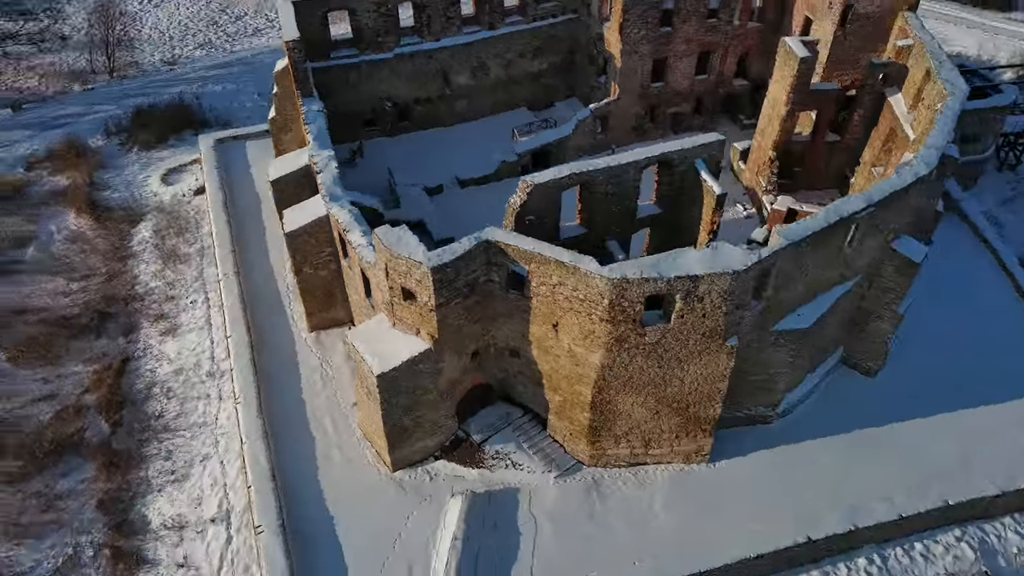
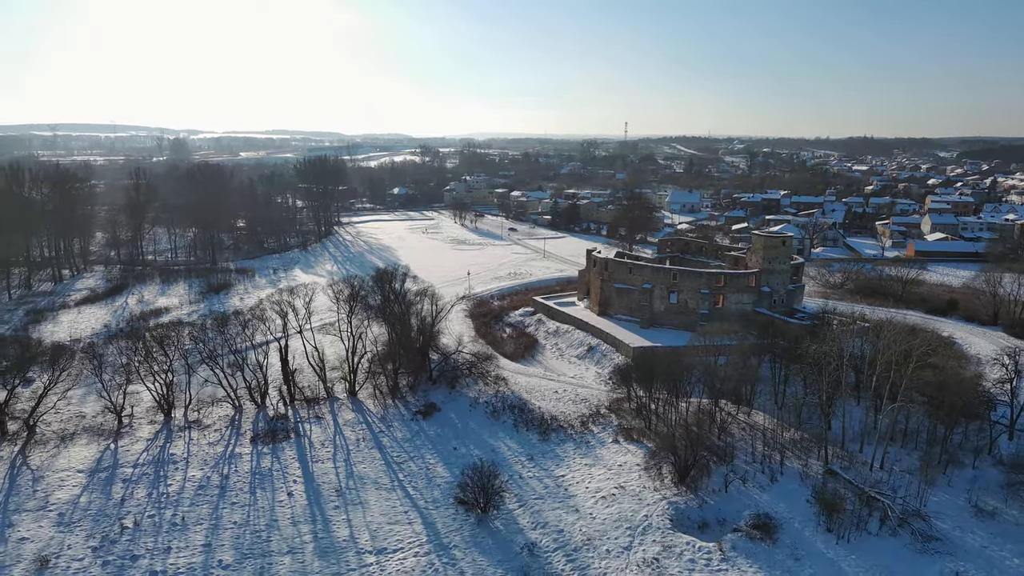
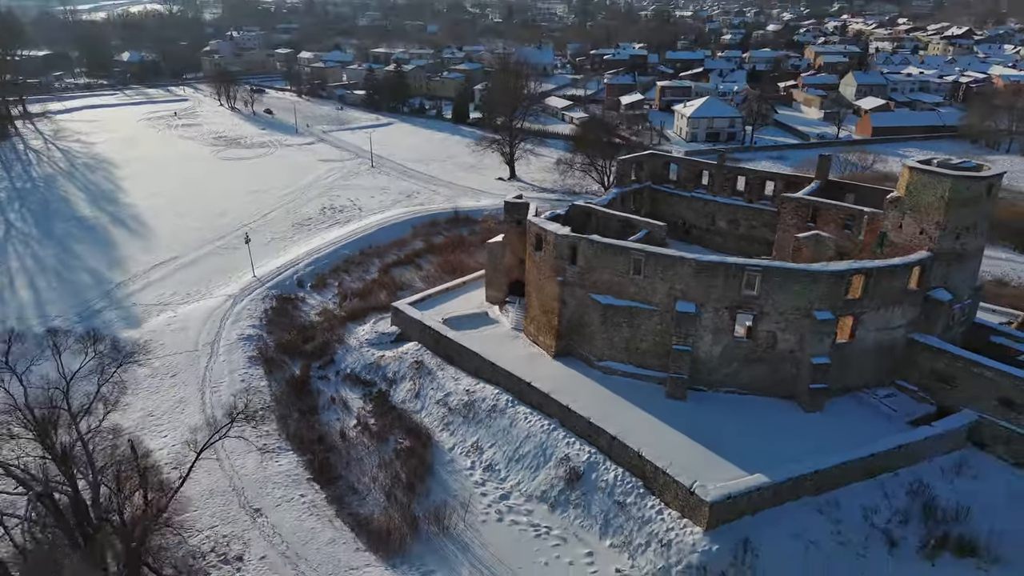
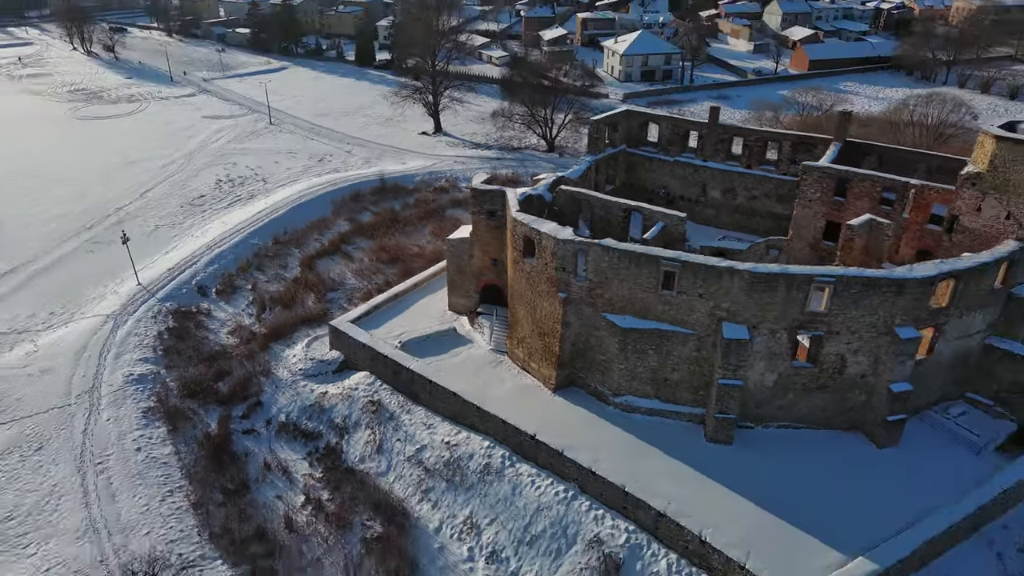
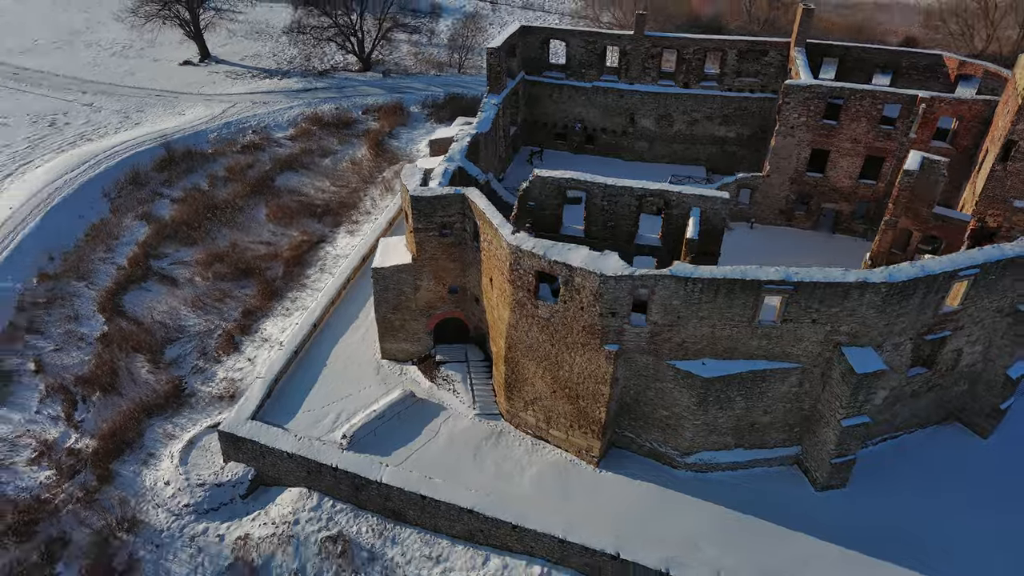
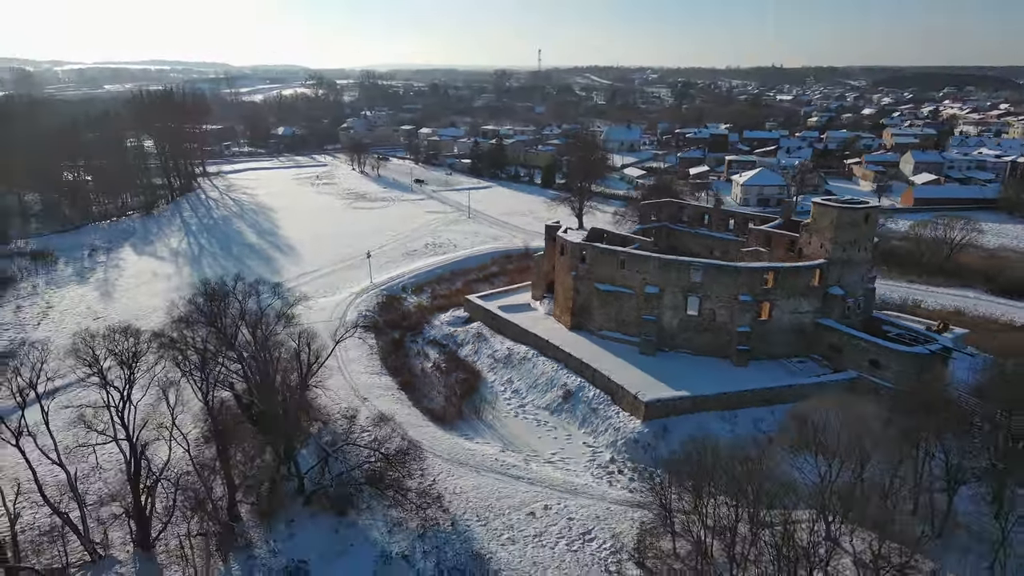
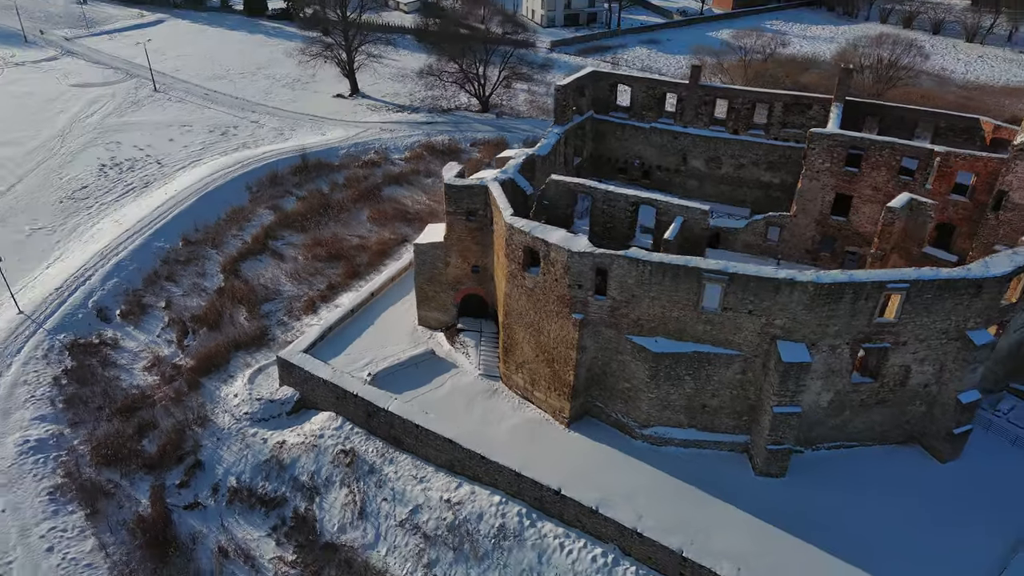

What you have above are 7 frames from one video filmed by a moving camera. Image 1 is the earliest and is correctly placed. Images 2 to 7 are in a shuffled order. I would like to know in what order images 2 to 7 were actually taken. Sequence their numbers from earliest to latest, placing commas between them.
5, 7, 4, 3, 6, 2
